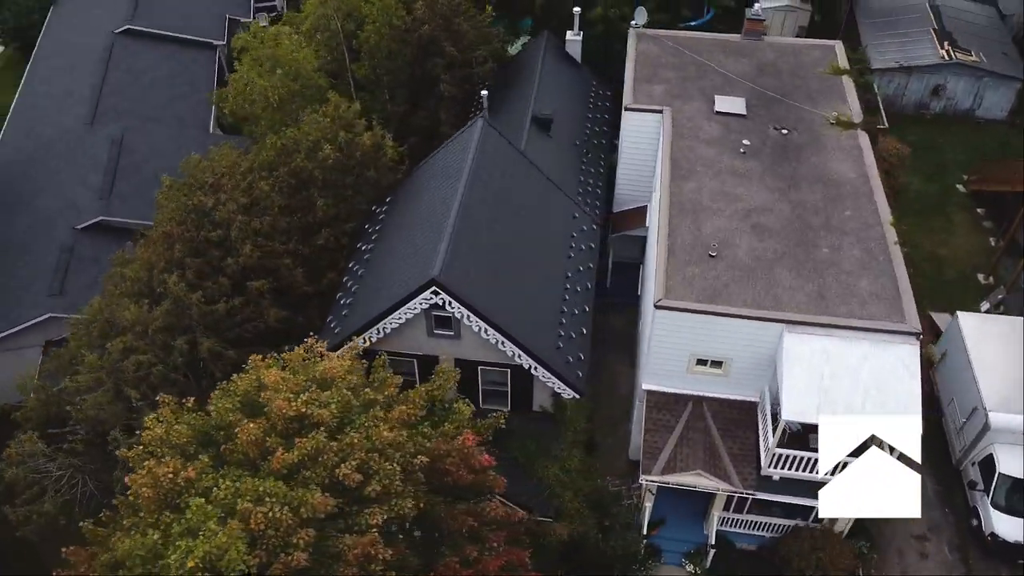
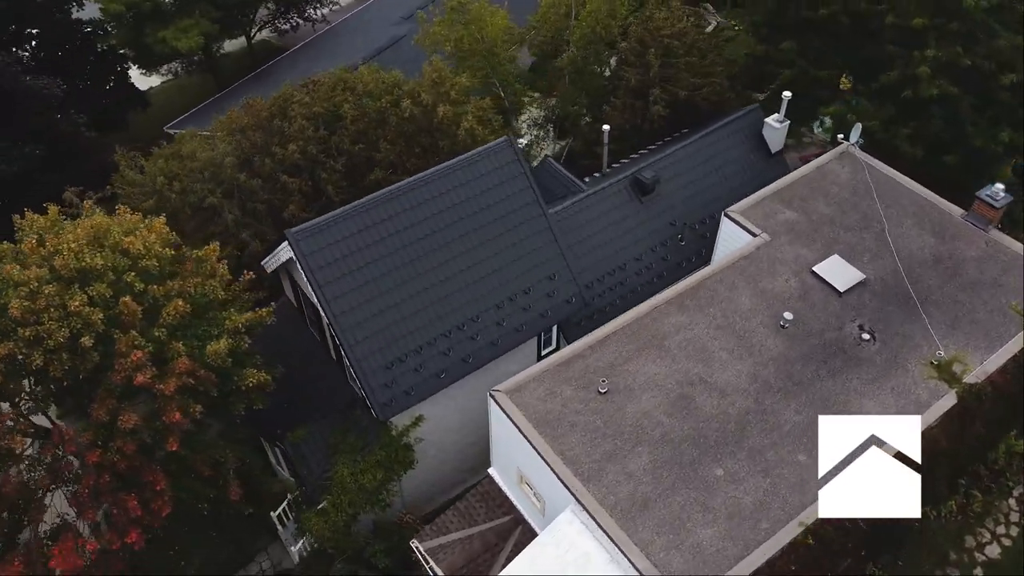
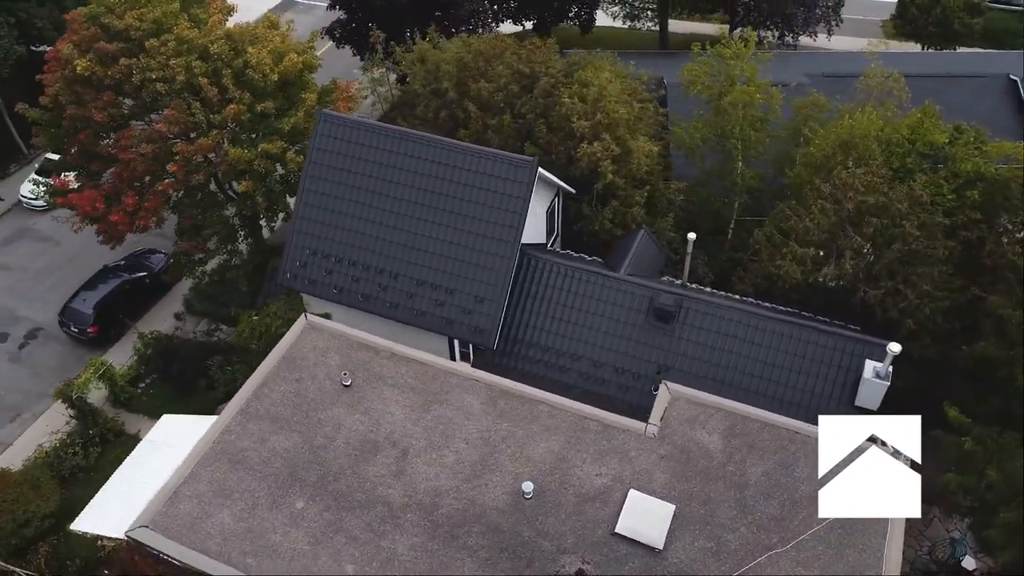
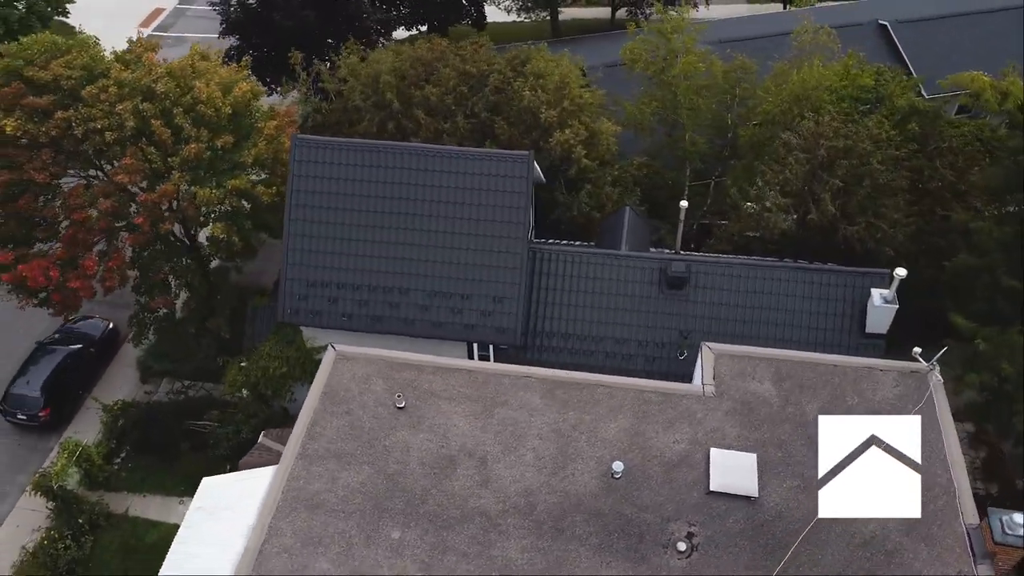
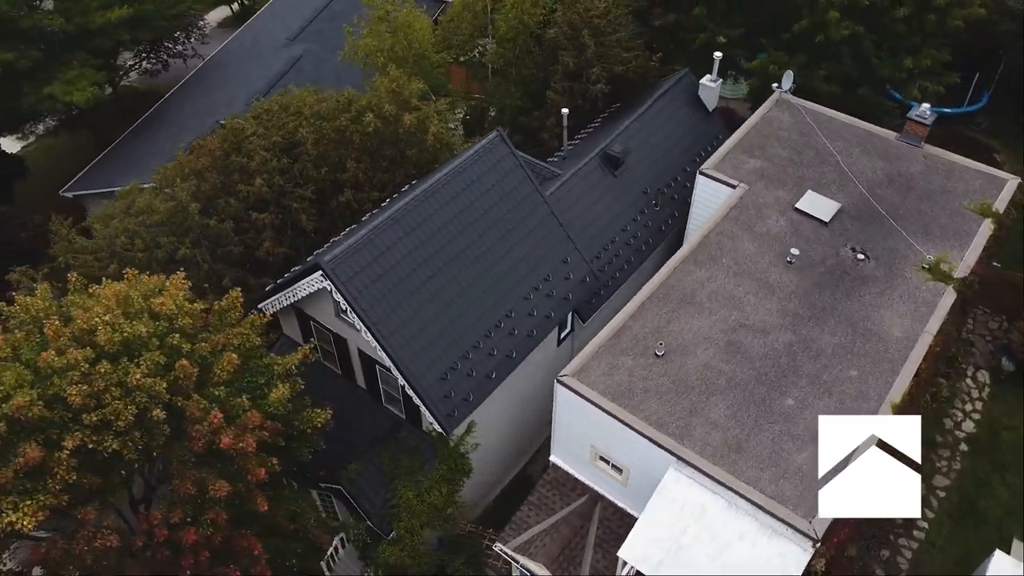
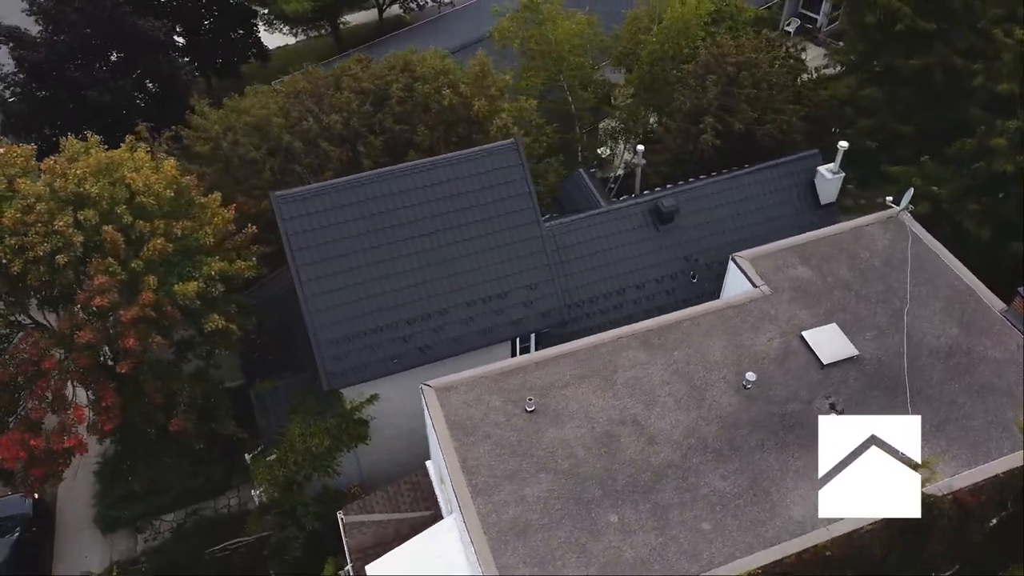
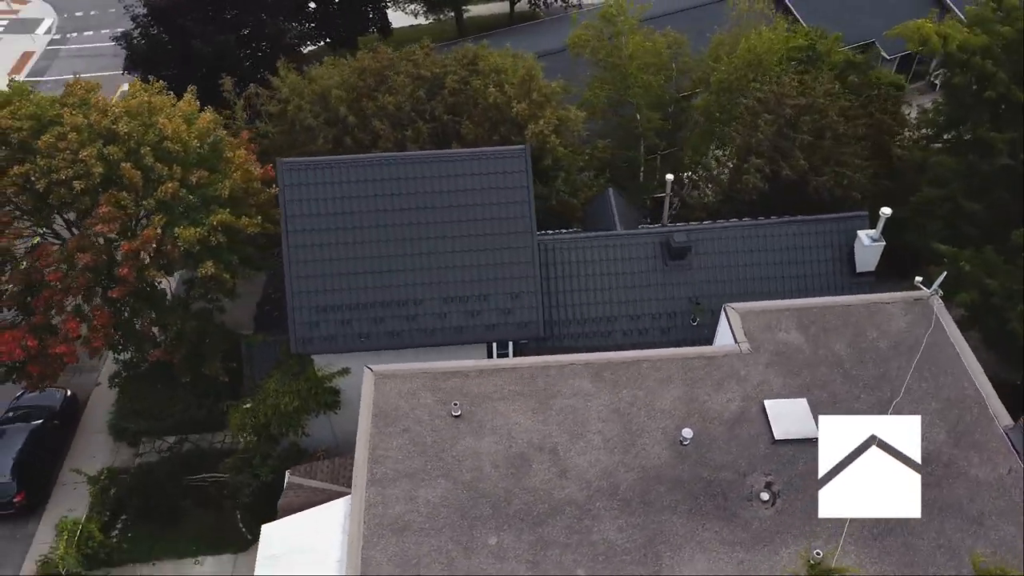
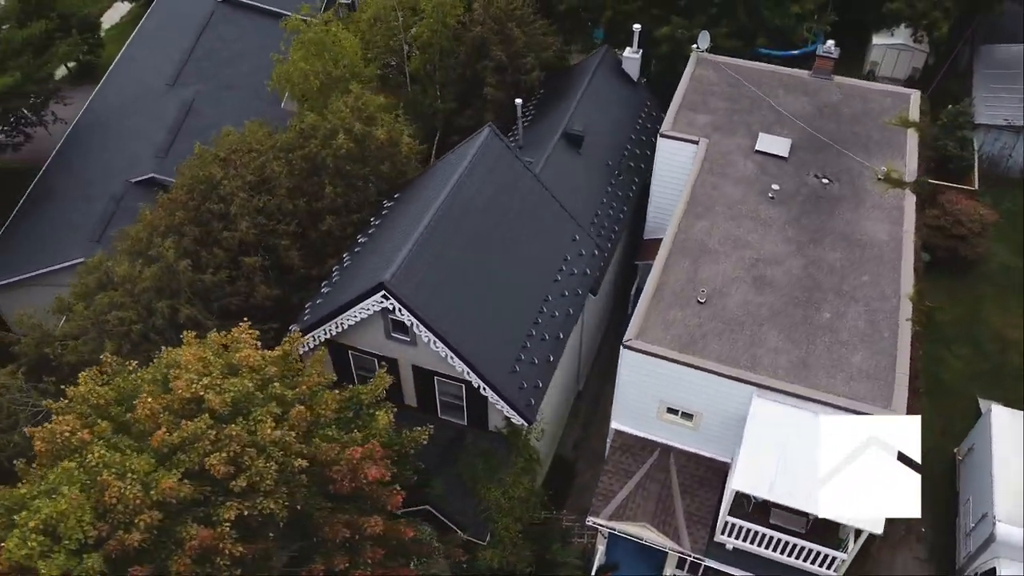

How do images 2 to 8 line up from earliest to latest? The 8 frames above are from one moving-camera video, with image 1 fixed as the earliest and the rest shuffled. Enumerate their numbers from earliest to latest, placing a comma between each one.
8, 5, 2, 6, 7, 4, 3
